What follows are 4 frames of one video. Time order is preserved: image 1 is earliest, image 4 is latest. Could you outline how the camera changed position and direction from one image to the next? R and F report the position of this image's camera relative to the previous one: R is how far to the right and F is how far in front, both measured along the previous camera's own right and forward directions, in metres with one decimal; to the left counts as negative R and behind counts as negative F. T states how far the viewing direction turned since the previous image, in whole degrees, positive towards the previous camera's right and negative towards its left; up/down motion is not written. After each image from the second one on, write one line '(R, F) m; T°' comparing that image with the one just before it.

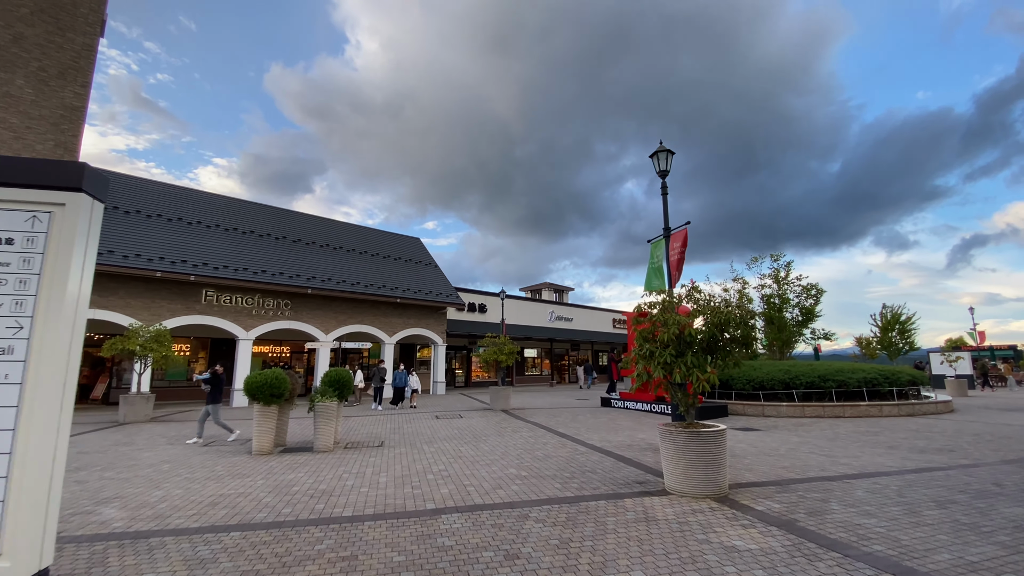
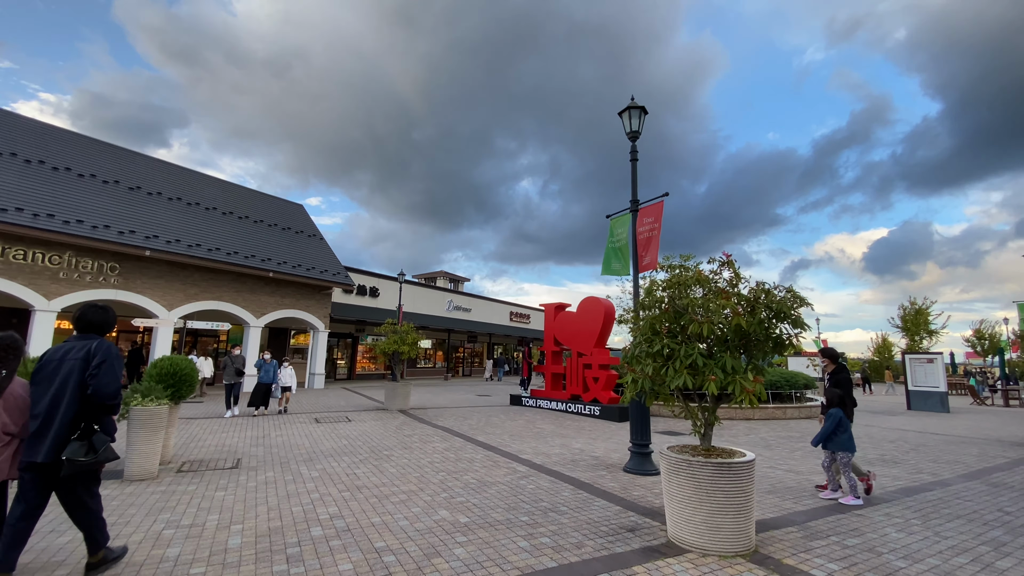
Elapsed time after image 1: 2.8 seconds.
(-0.6, +2.2) m; +14°
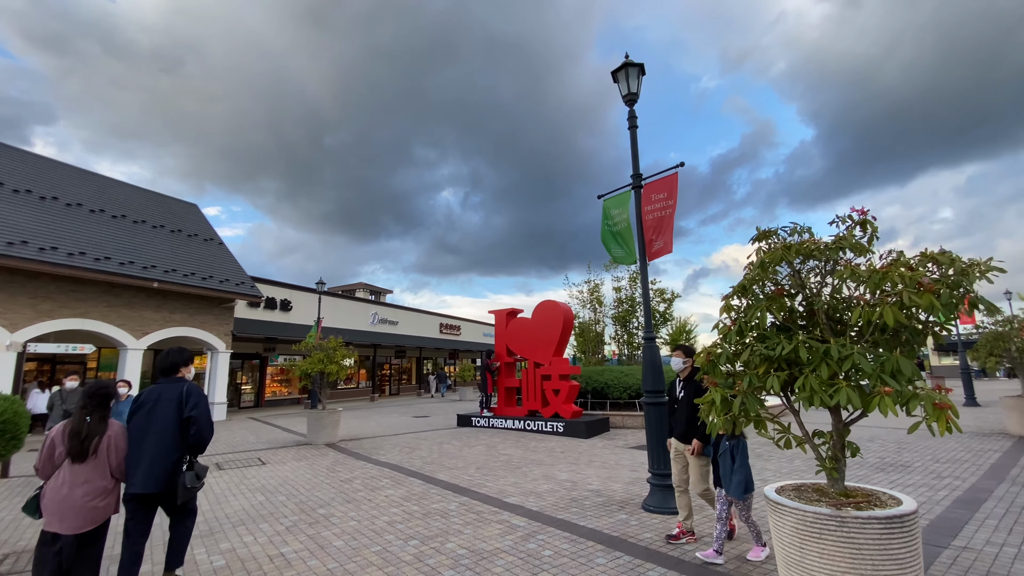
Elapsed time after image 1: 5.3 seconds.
(-0.8, +1.8) m; +10°
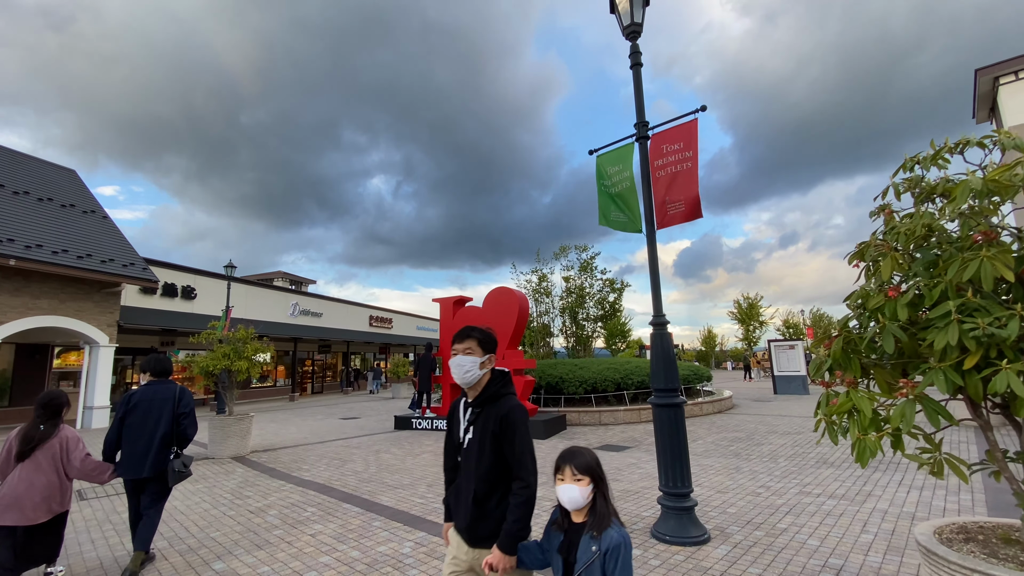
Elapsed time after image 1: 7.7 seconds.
(-0.5, +1.4) m; +8°
